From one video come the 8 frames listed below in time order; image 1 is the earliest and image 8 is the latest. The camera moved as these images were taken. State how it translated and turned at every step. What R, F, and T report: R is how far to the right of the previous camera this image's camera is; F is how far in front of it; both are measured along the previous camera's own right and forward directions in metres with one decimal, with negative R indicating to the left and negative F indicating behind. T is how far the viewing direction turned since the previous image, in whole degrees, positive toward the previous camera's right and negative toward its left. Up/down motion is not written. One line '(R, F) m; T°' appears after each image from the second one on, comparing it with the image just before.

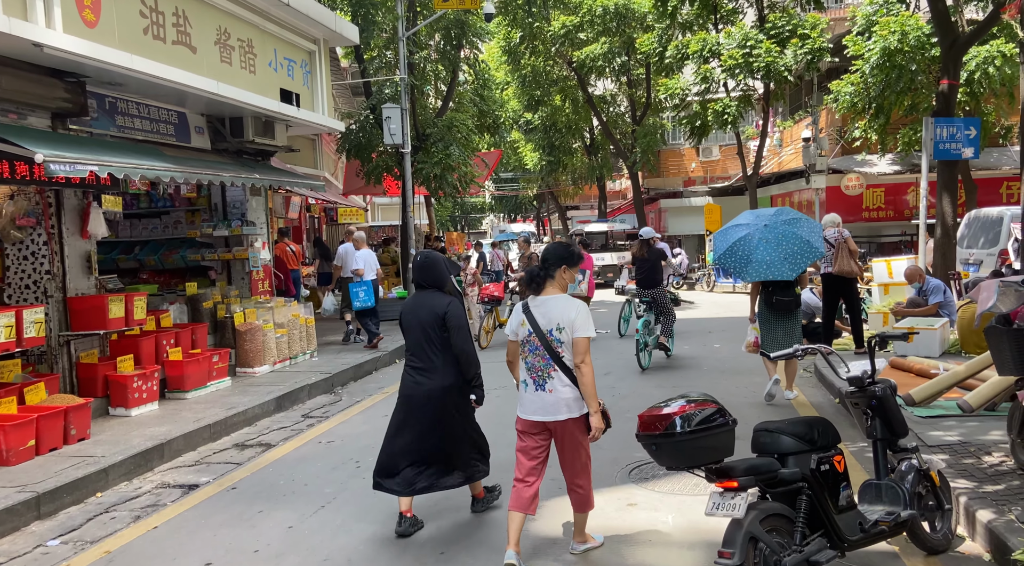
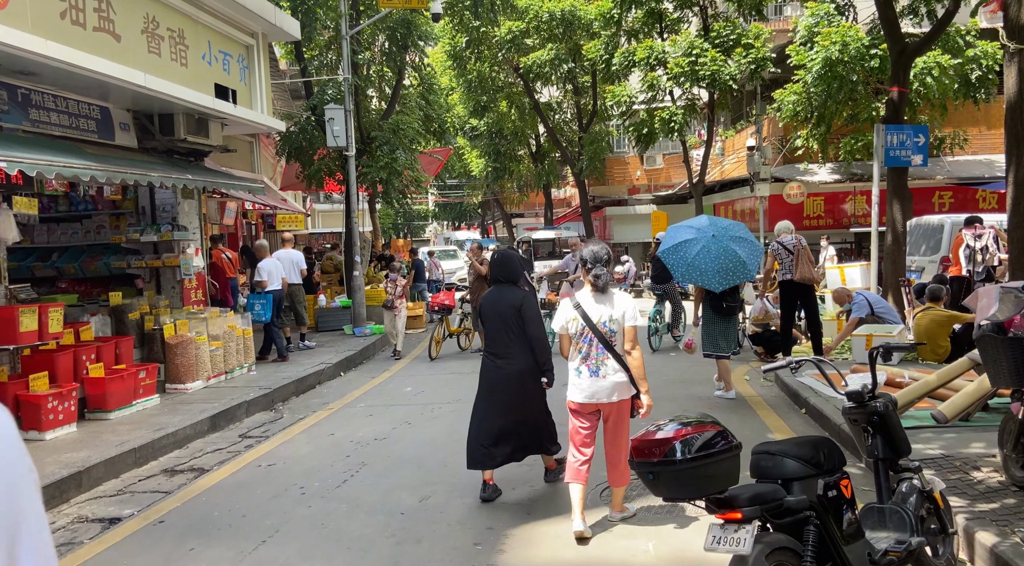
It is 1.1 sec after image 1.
(-0.1, +0.5) m; +4°
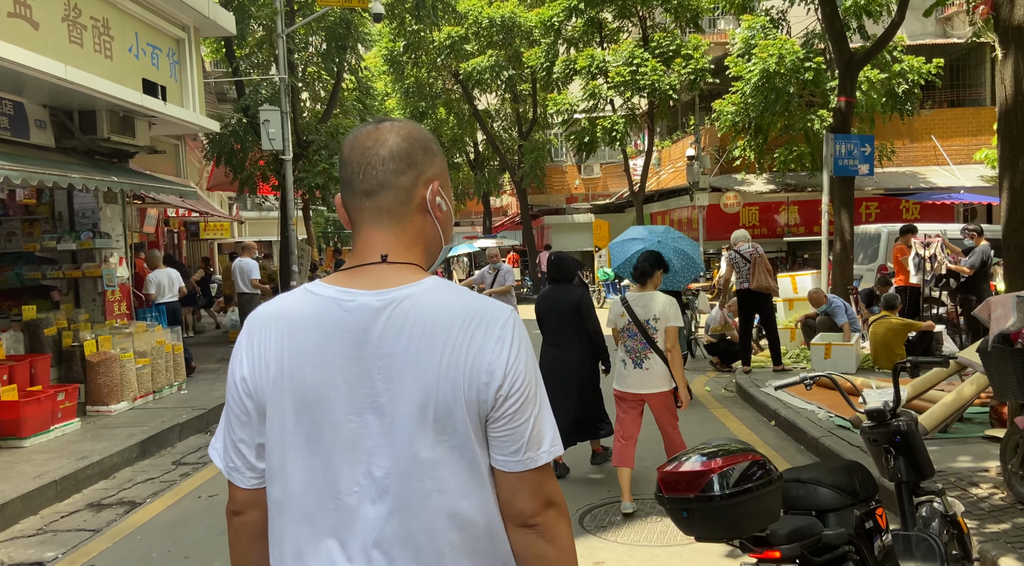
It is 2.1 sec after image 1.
(-0.2, +0.5) m; +4°
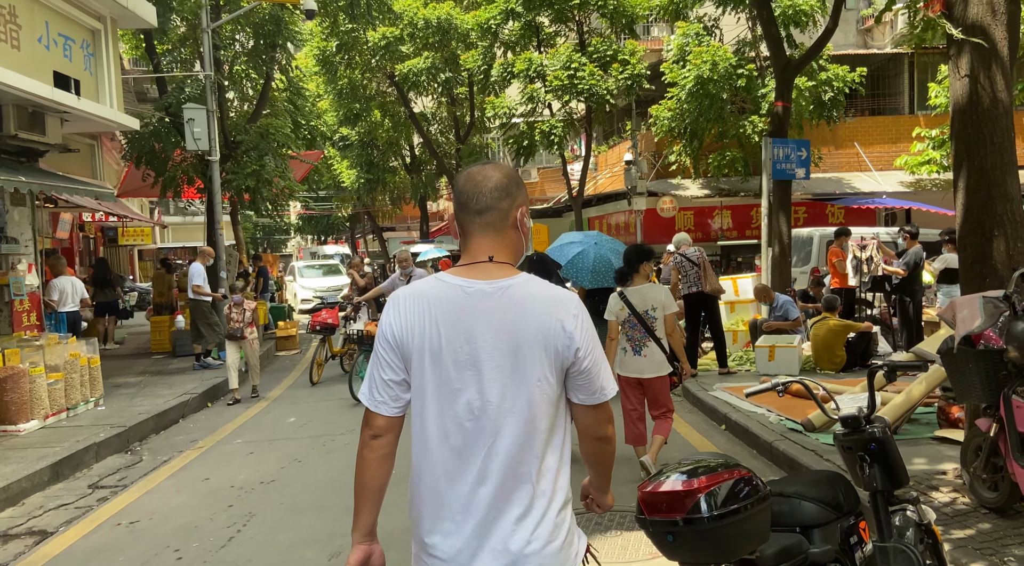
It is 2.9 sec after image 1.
(-0.1, +0.3) m; +4°
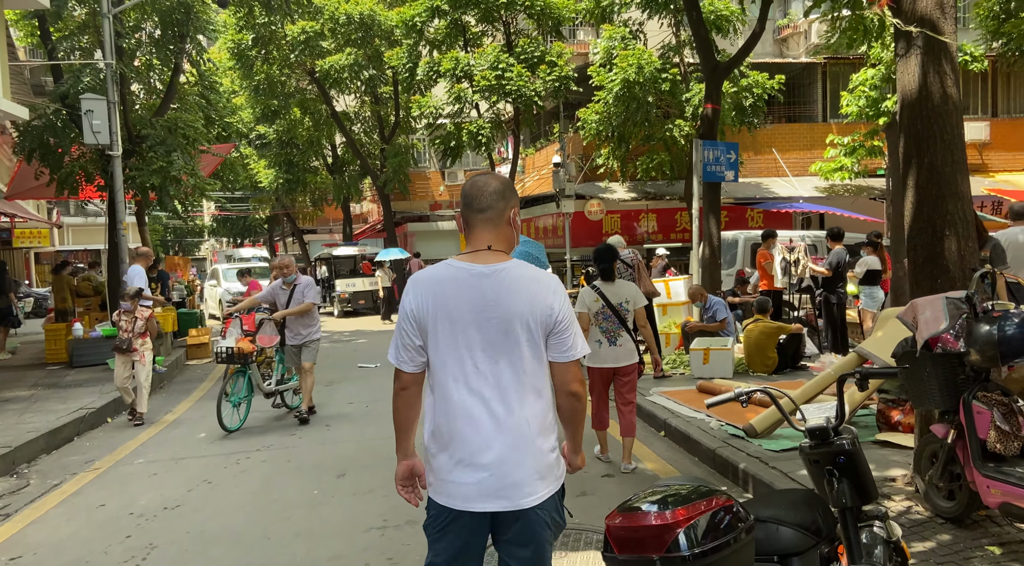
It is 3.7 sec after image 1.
(0.0, +0.4) m; +5°
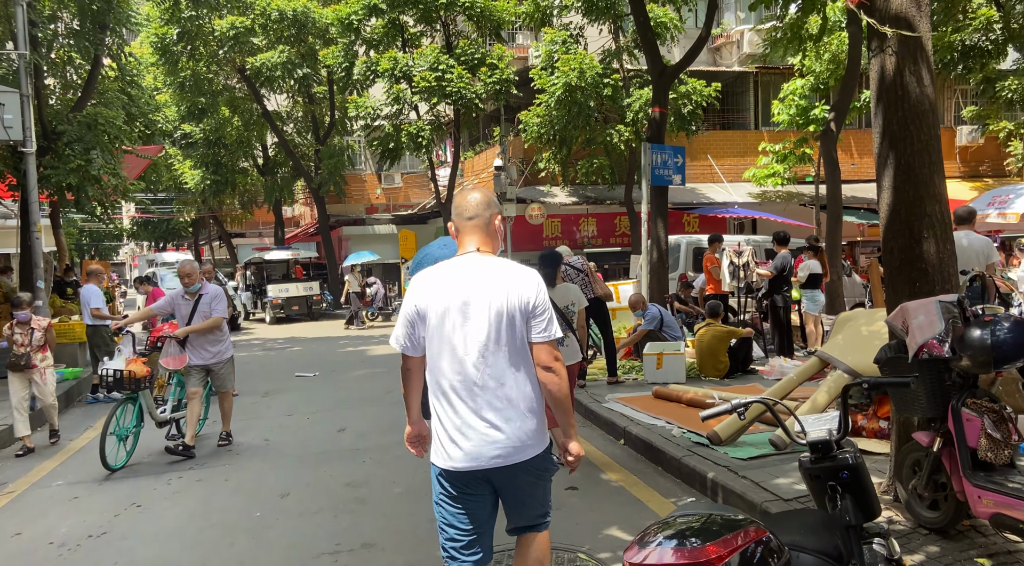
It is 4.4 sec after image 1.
(-0.2, +0.4) m; +4°
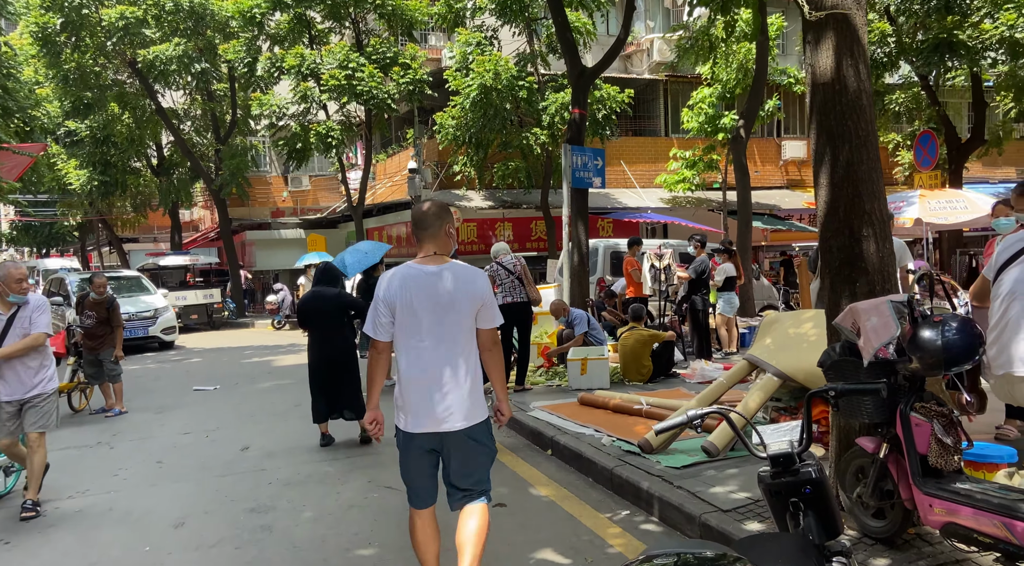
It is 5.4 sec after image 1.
(-0.1, +0.4) m; +6°
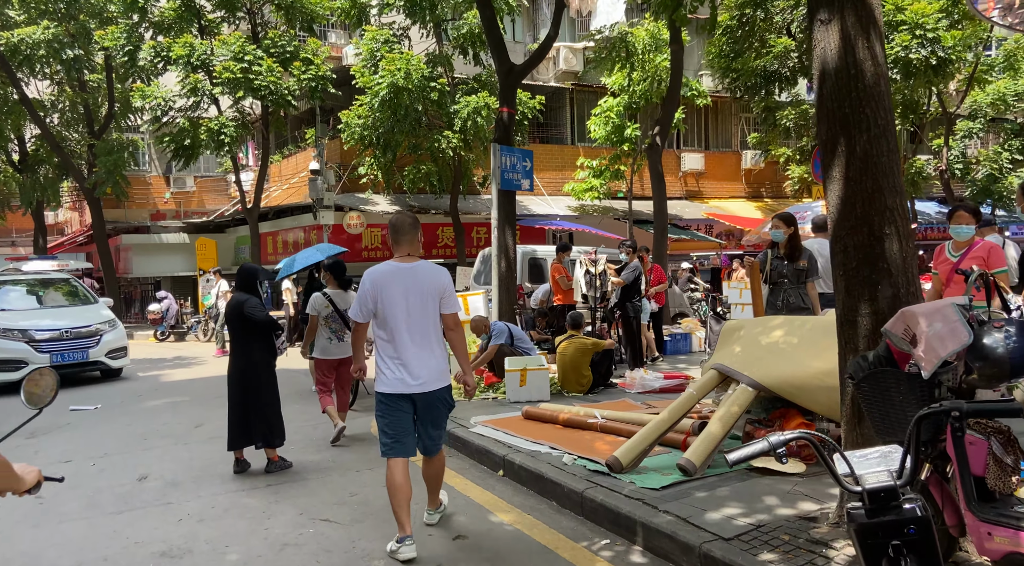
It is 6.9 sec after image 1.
(-0.5, +0.7) m; +7°
